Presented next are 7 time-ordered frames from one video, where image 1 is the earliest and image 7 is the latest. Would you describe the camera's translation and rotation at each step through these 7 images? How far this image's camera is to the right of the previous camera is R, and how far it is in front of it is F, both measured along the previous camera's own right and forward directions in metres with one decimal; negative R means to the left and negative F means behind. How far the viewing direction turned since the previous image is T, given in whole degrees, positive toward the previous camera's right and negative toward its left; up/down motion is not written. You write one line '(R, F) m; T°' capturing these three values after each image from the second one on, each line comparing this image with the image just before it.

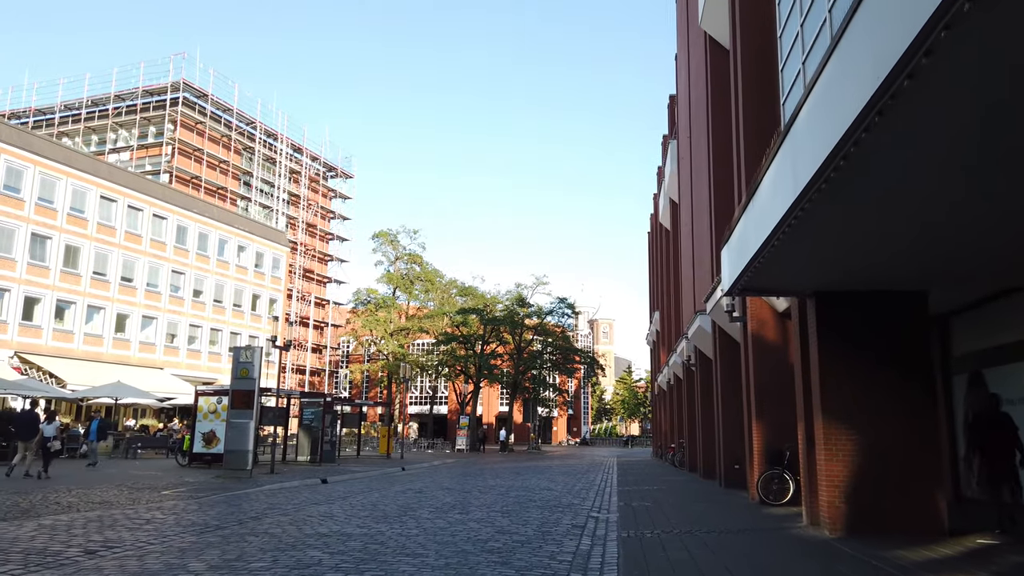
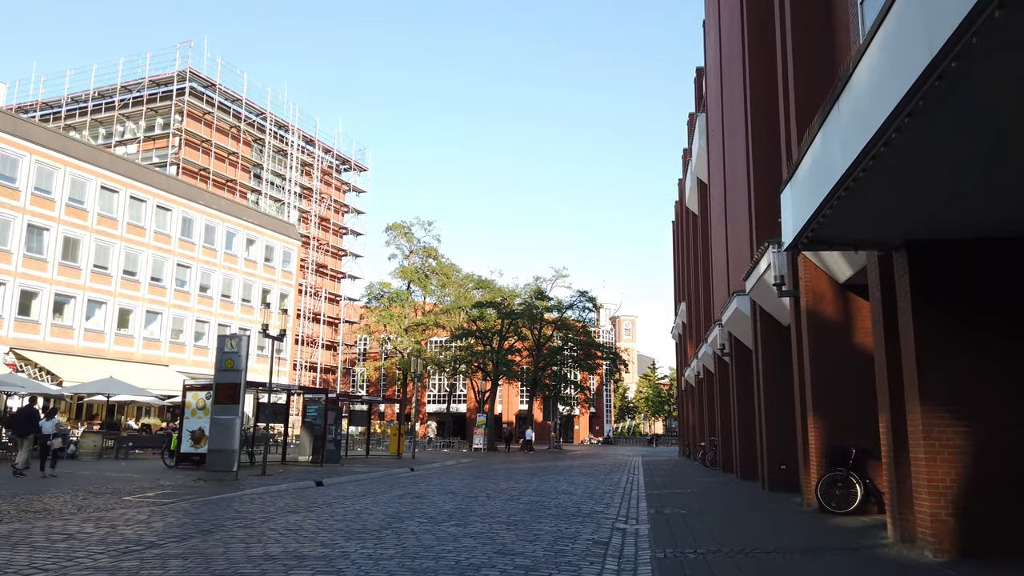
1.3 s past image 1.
(+0.2, +2.4) m; -2°
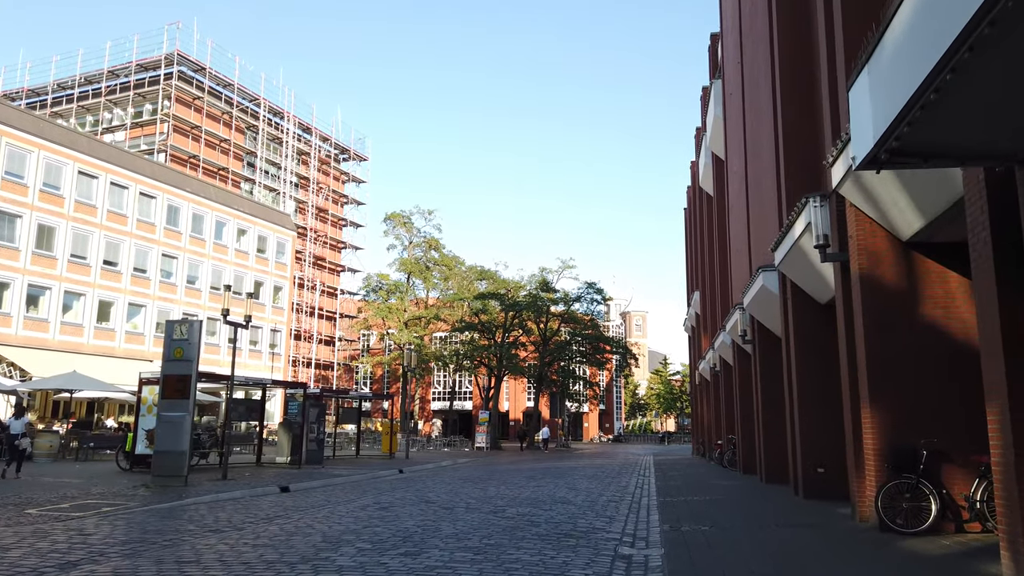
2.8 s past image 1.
(+0.5, +2.7) m; -1°
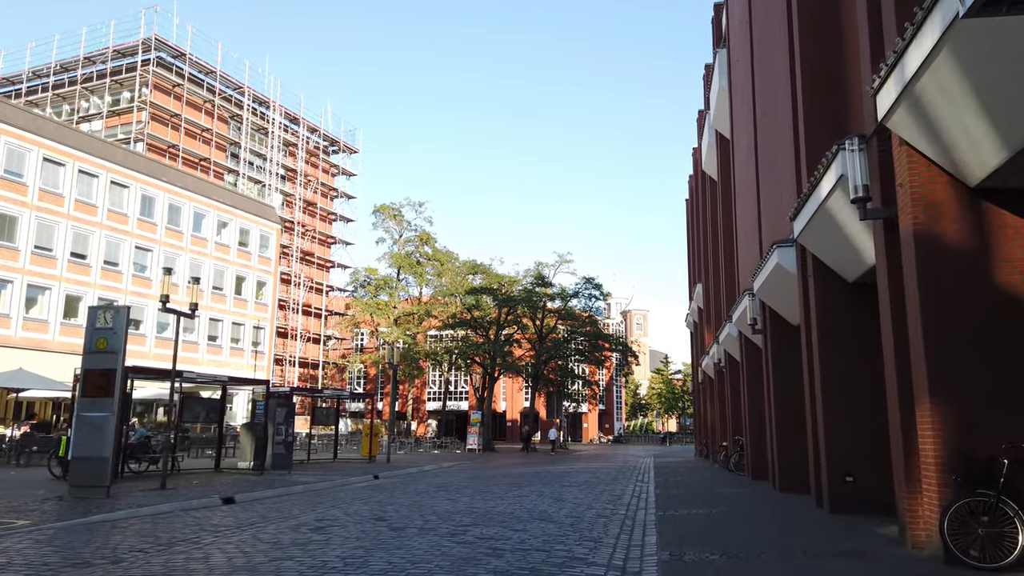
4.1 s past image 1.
(+0.5, +2.4) m; 0°
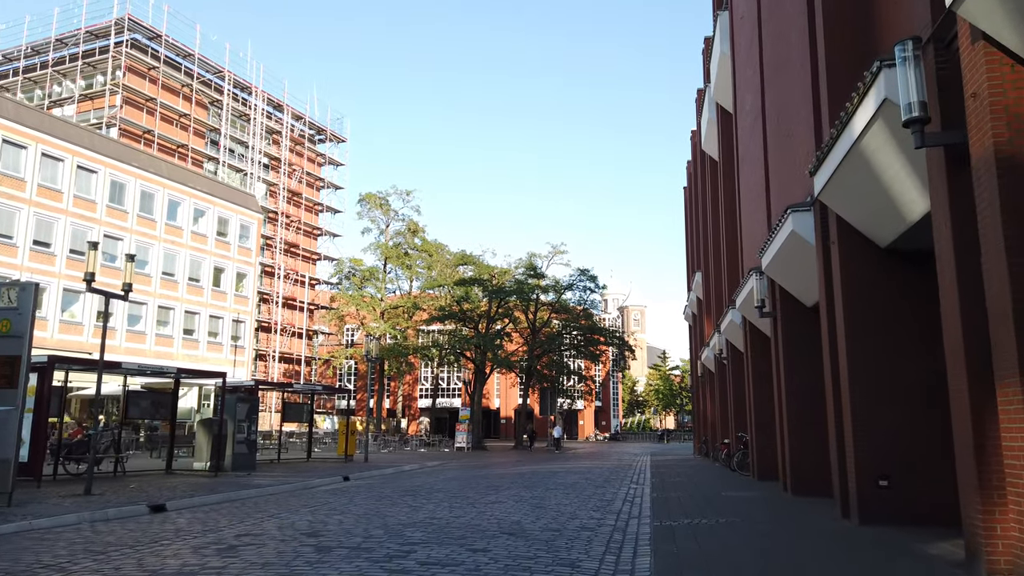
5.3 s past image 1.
(+0.5, +2.1) m; 0°
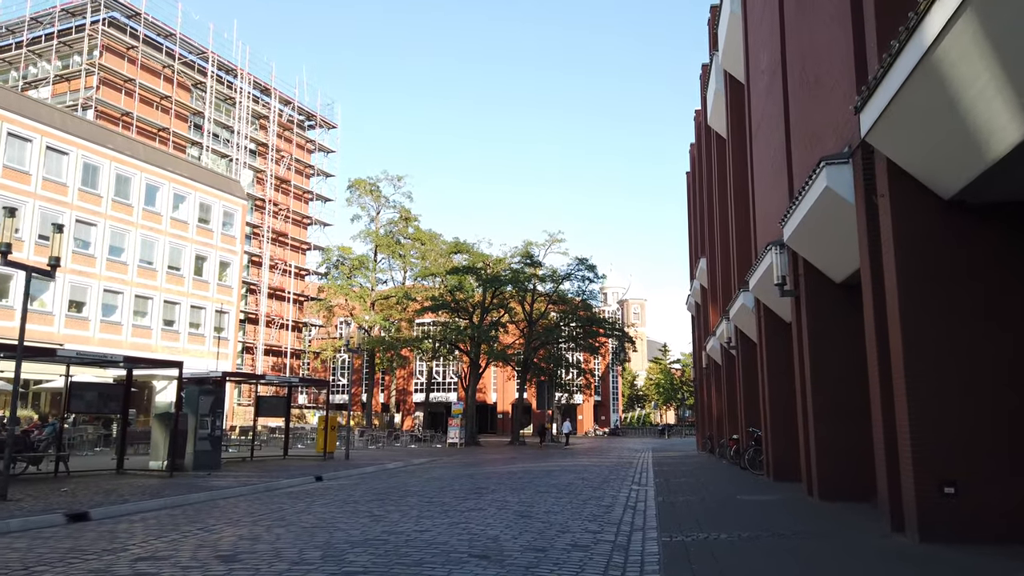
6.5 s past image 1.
(+0.3, +2.1) m; 0°
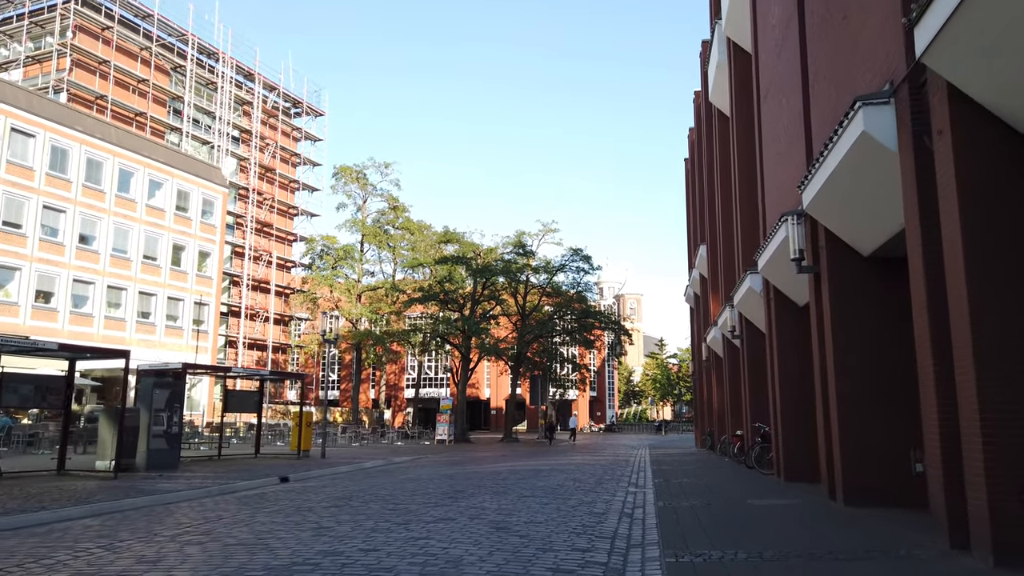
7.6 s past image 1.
(+0.3, +1.8) m; 0°
